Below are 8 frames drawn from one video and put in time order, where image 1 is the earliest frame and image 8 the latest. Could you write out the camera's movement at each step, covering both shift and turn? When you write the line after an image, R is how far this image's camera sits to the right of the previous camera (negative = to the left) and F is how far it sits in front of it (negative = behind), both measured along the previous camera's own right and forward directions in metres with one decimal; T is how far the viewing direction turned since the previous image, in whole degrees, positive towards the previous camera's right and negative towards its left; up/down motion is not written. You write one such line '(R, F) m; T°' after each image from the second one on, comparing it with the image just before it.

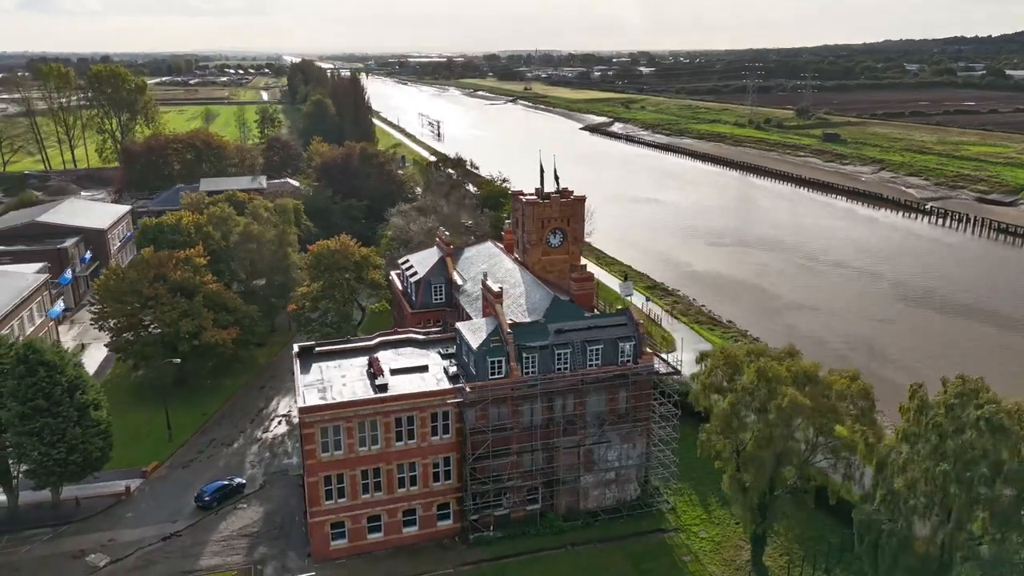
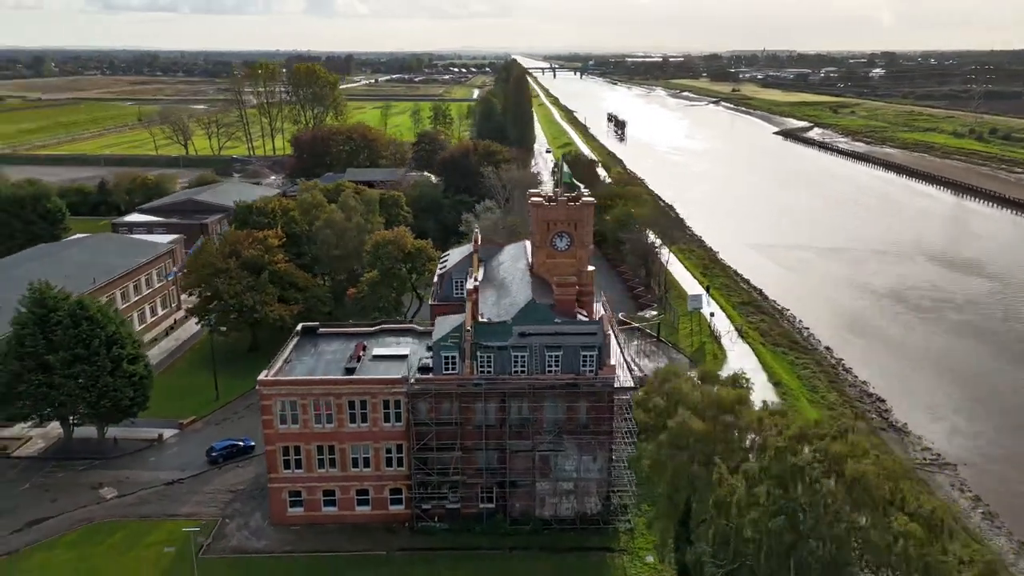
(+13.2, +1.5) m; -15°
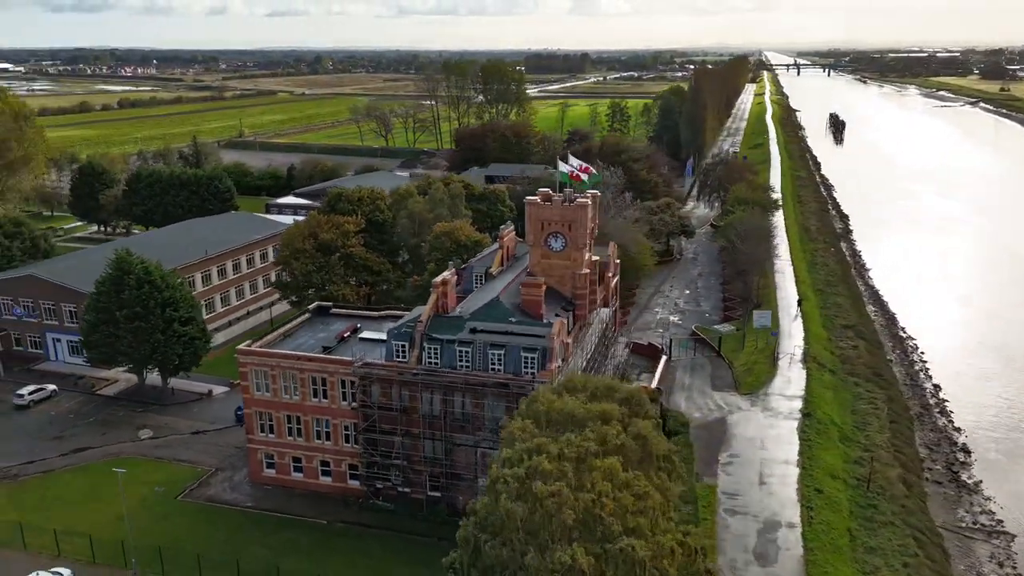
(+15.1, +1.9) m; -16°
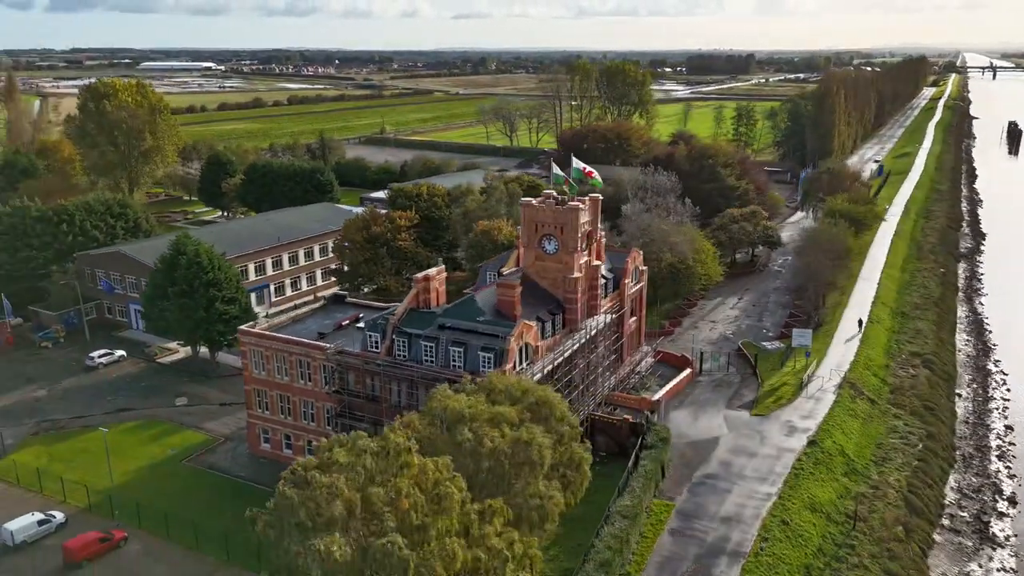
(+10.3, +0.7) m; -11°
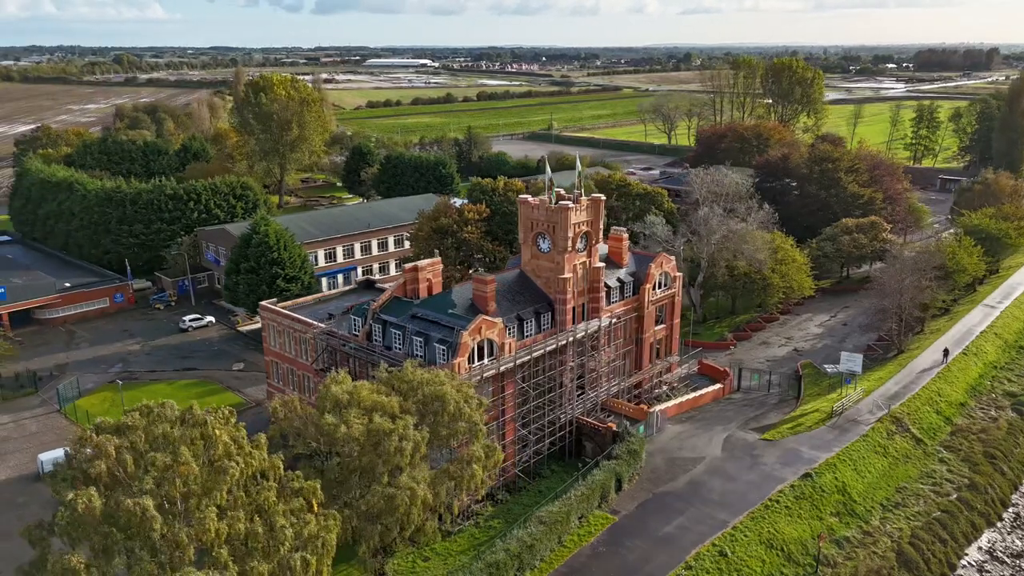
(+12.7, +1.4) m; -14°
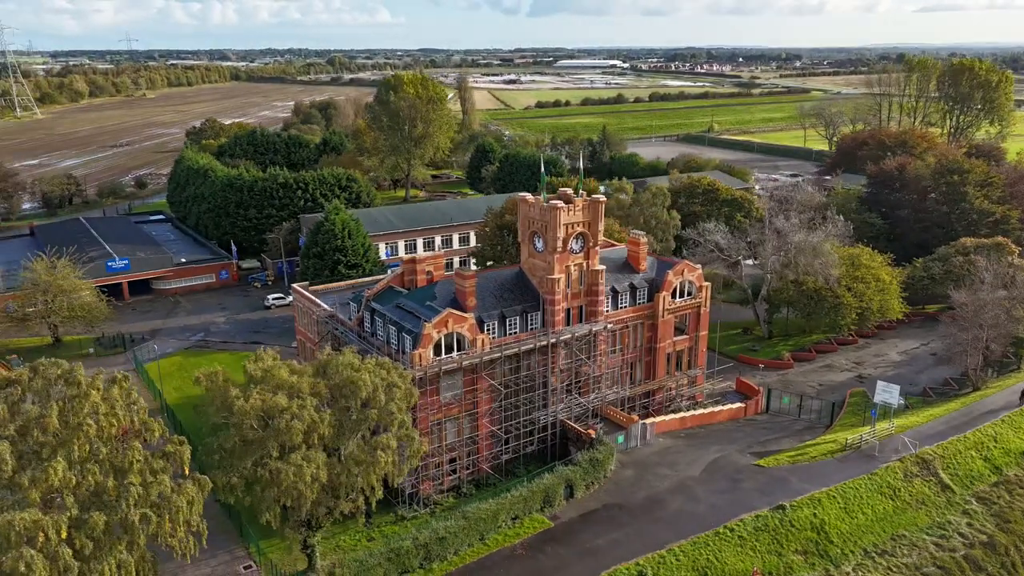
(+11.8, +1.0) m; -13°
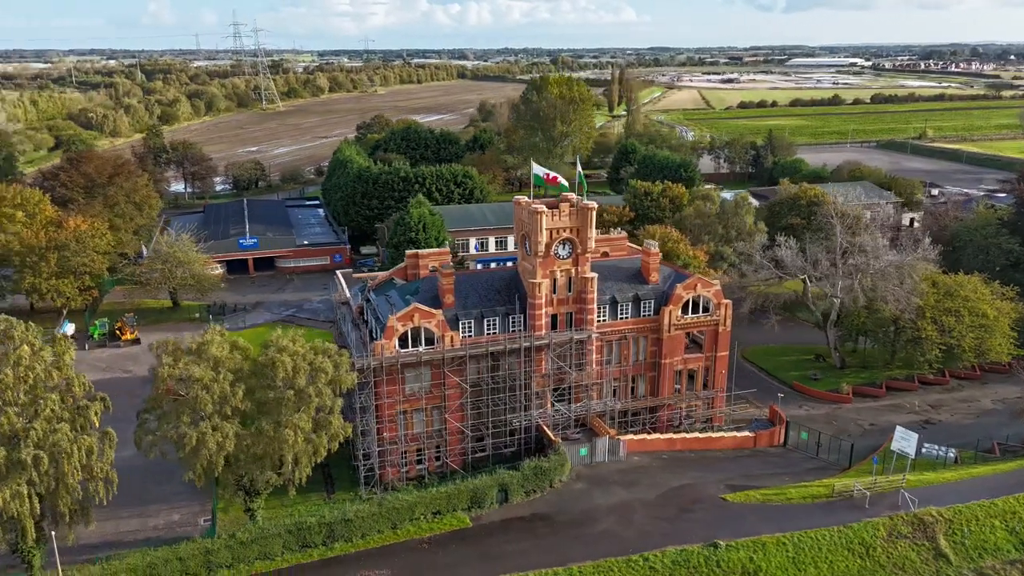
(+14.1, +1.5) m; -15°
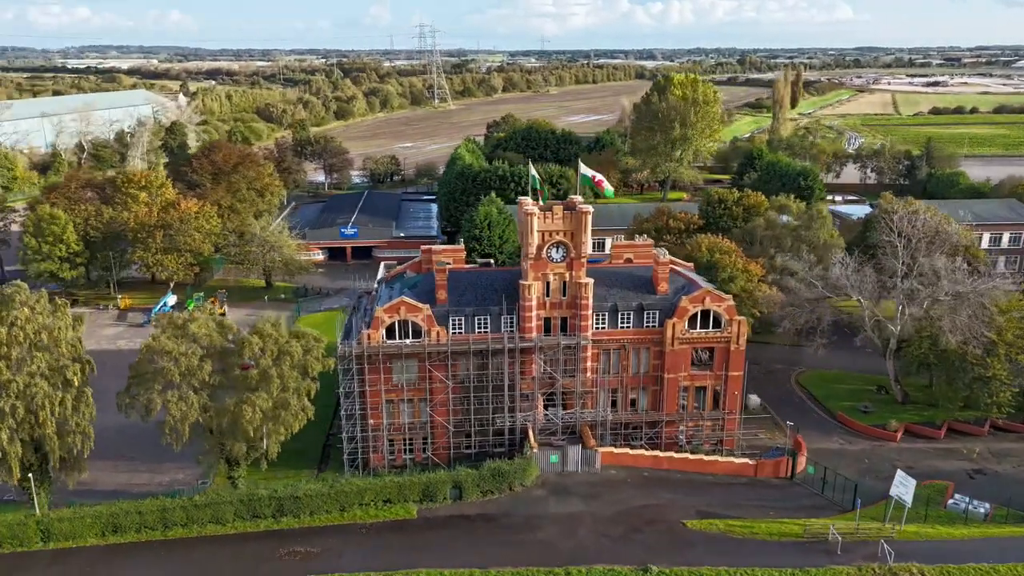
(+11.2, +1.2) m; -12°
